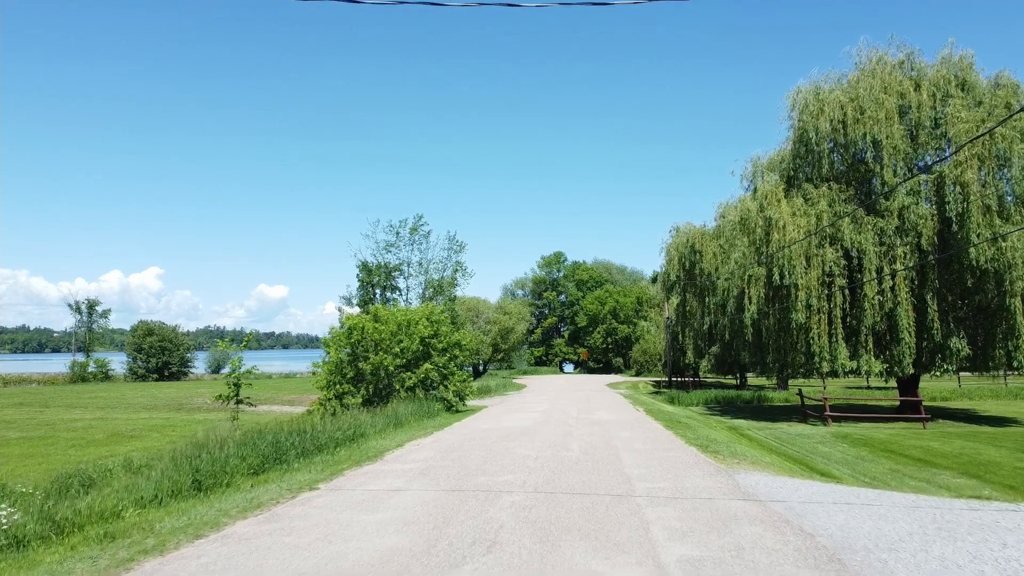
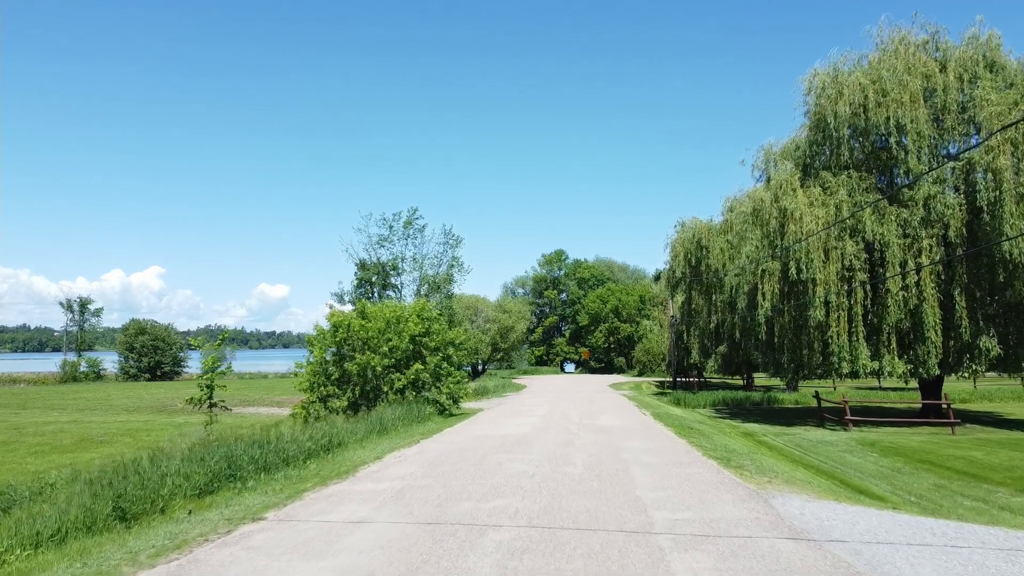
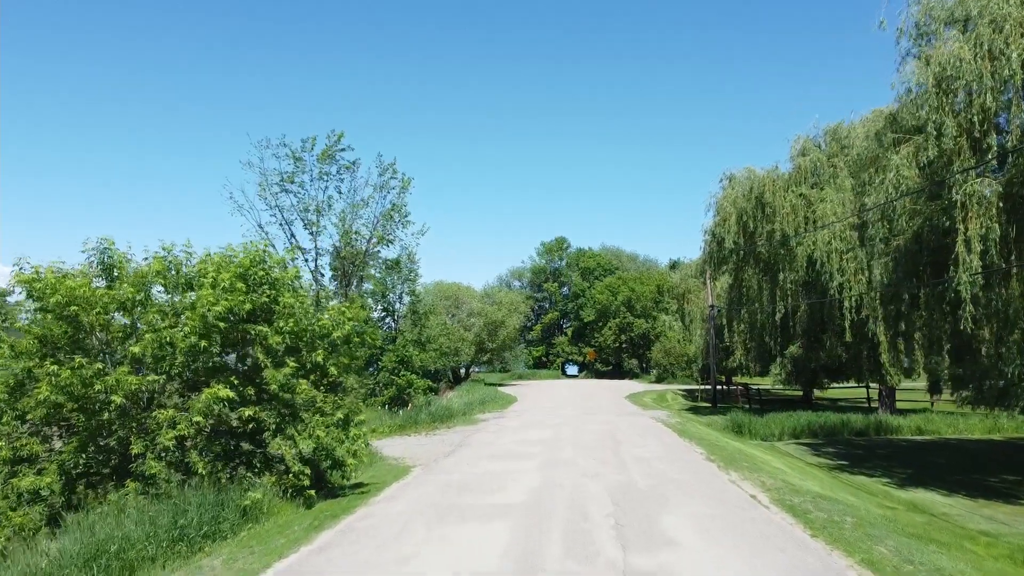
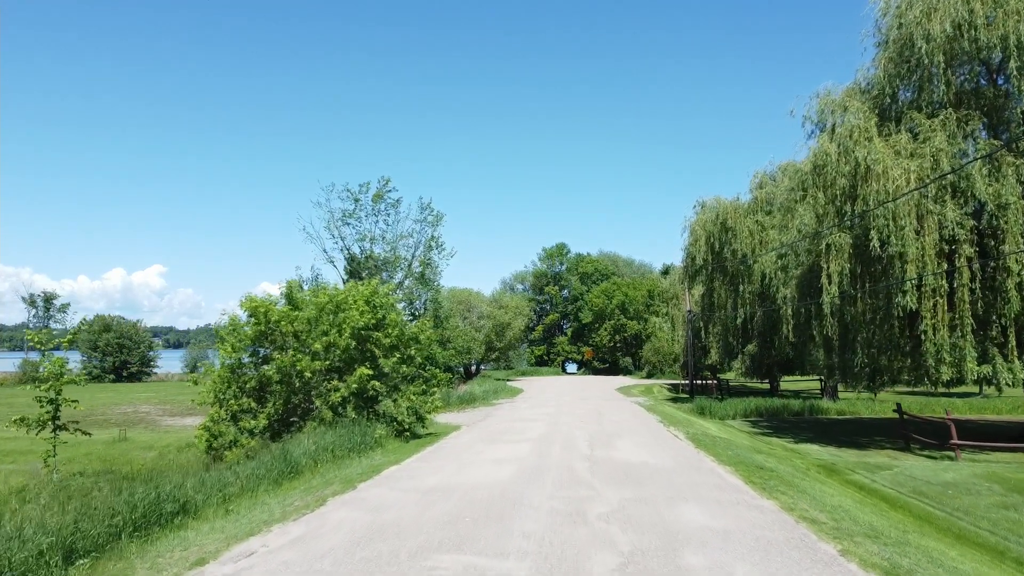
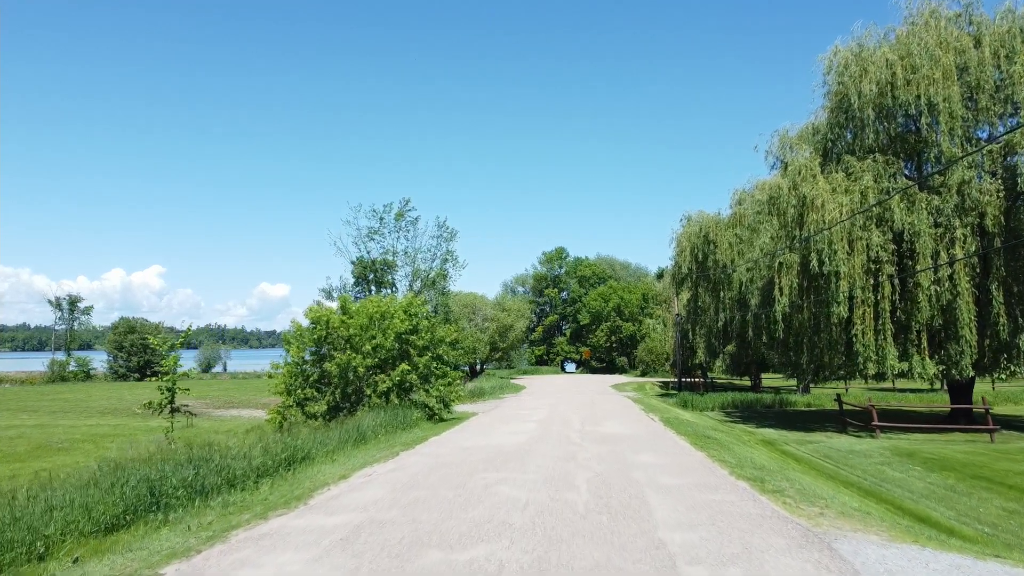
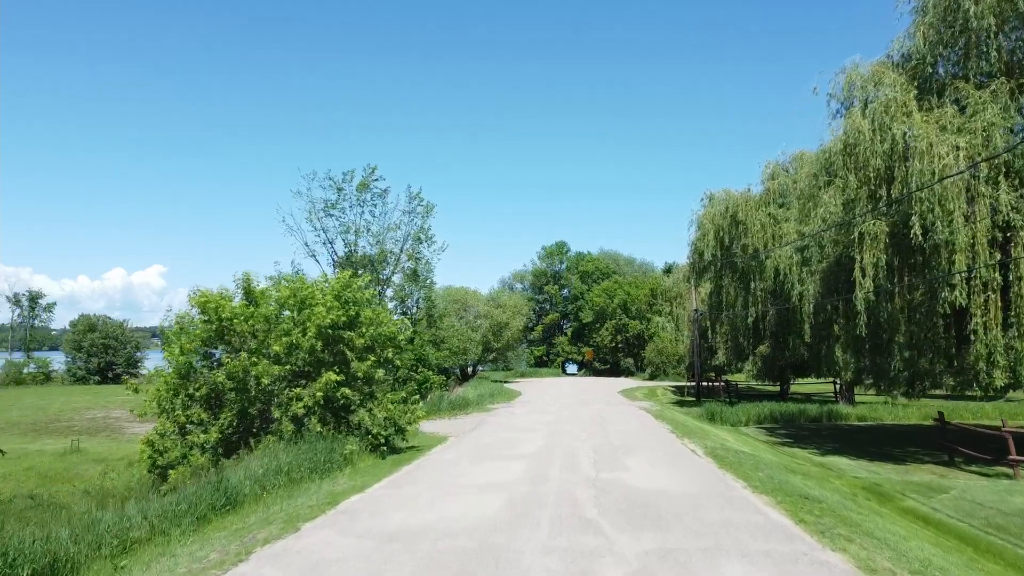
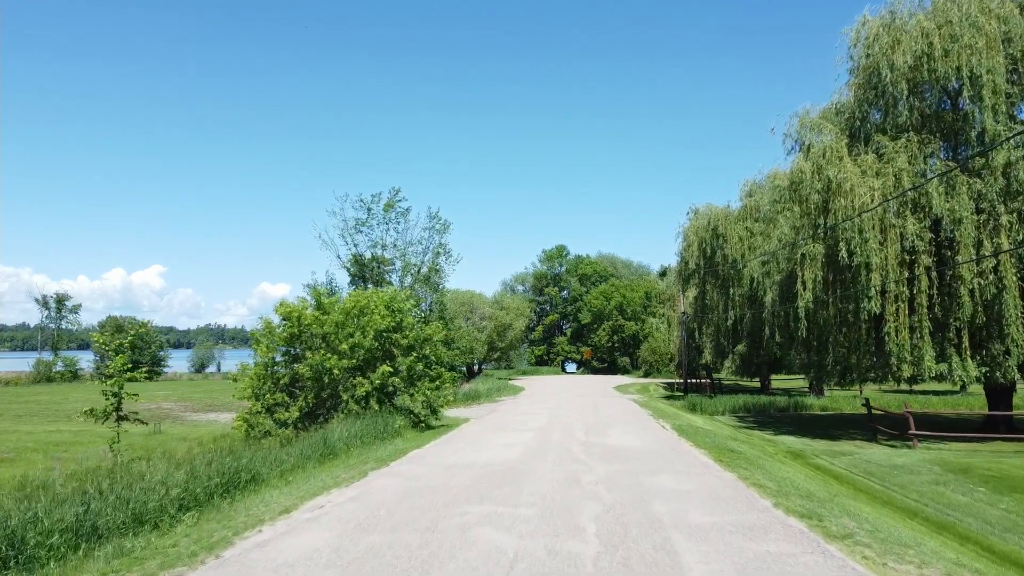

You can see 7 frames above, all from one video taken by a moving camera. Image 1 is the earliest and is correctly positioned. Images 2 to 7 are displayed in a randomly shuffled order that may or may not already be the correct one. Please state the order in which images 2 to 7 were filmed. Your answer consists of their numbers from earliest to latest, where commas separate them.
2, 5, 7, 4, 6, 3
